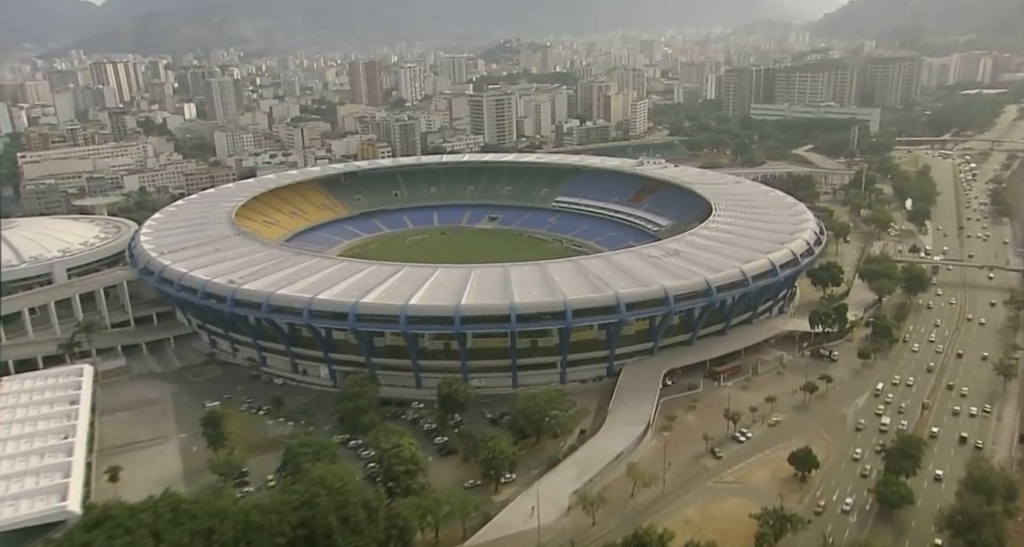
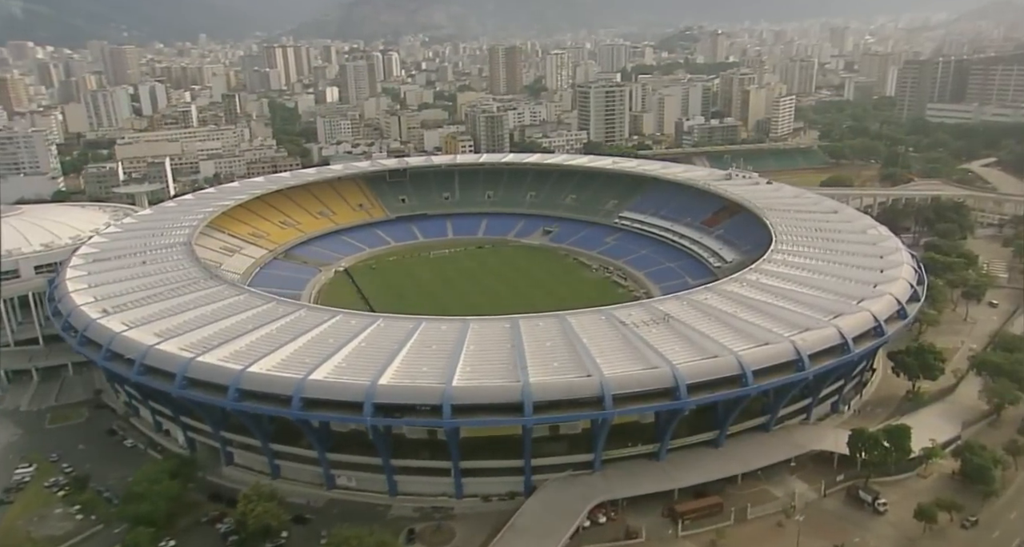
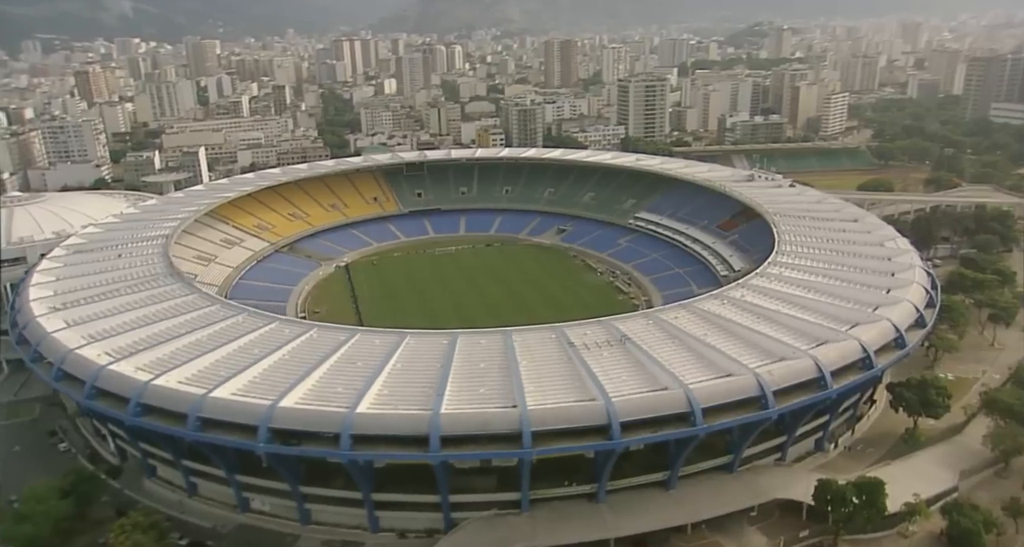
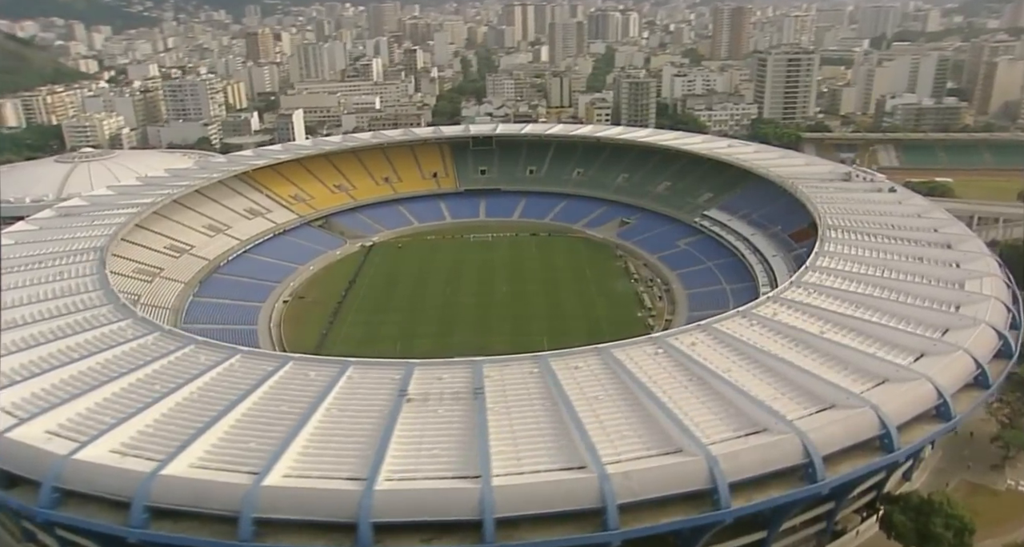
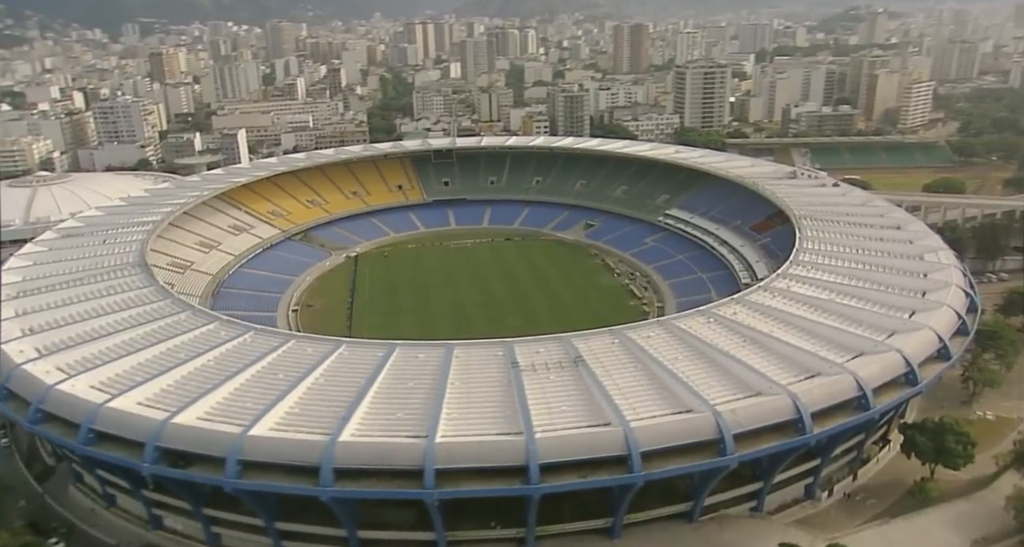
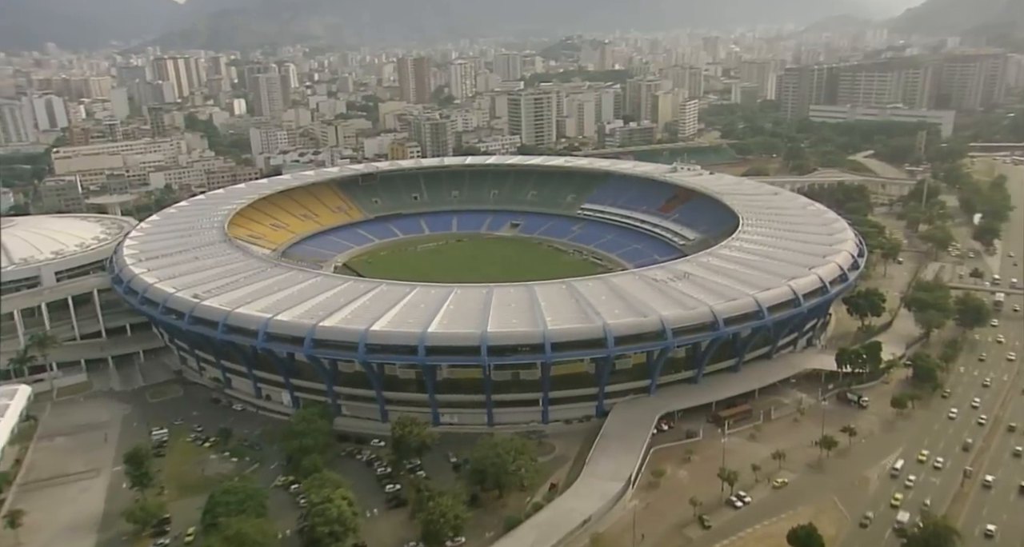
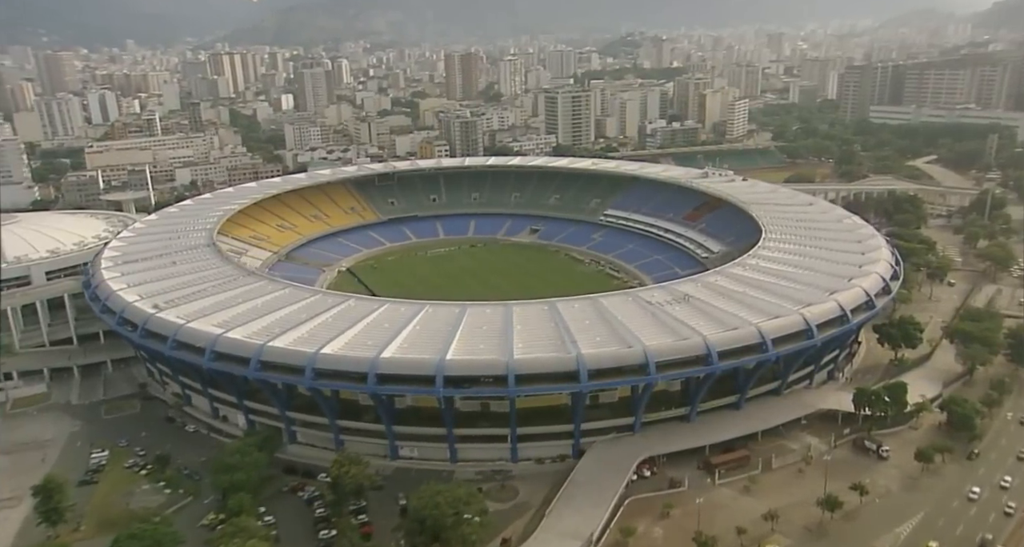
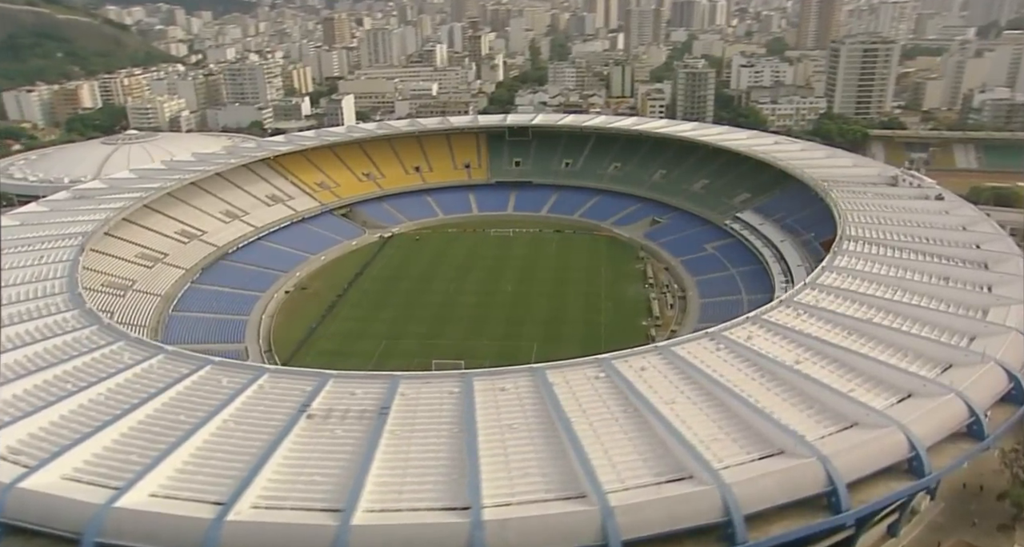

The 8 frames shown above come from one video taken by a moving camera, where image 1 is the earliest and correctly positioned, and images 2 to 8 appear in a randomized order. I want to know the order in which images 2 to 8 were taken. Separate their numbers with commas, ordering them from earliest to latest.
6, 7, 2, 3, 5, 4, 8
